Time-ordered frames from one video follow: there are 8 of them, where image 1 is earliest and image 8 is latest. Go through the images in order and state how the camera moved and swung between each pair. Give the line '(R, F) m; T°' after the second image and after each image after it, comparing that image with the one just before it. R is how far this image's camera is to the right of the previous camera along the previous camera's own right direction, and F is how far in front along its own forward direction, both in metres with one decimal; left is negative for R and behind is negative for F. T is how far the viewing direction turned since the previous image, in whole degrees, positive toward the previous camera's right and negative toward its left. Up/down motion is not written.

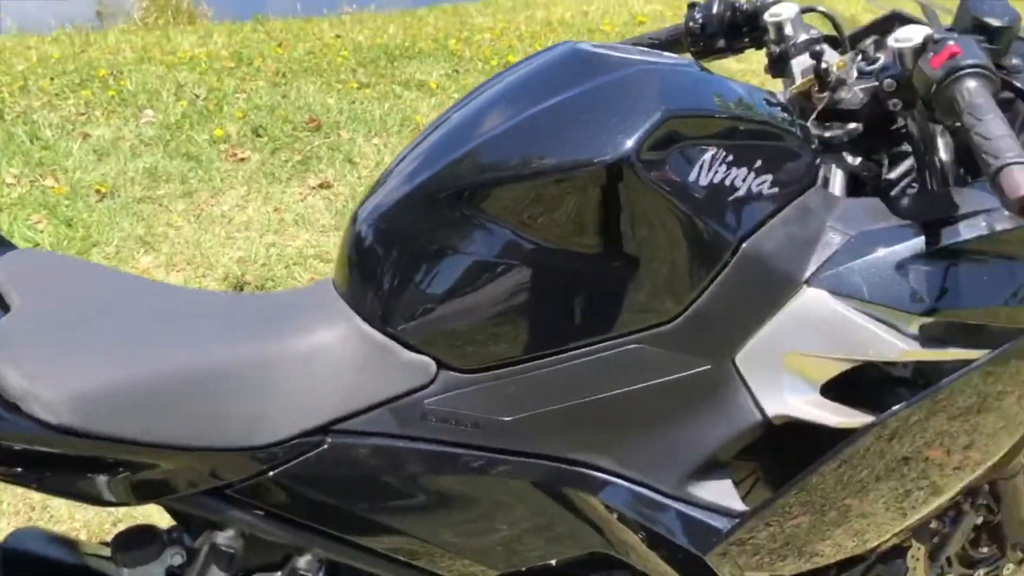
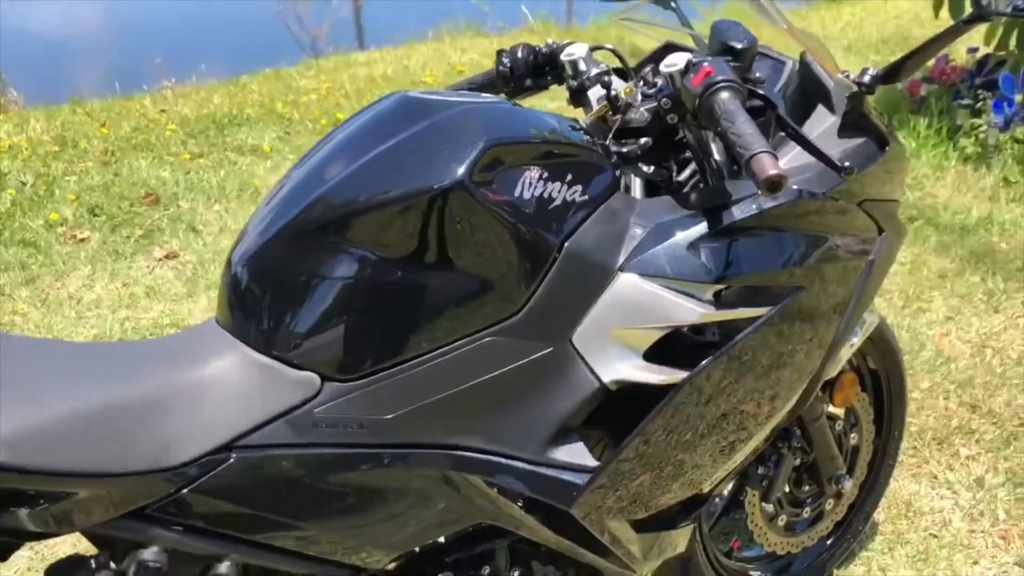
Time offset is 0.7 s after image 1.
(0.0, -0.2) m; +9°
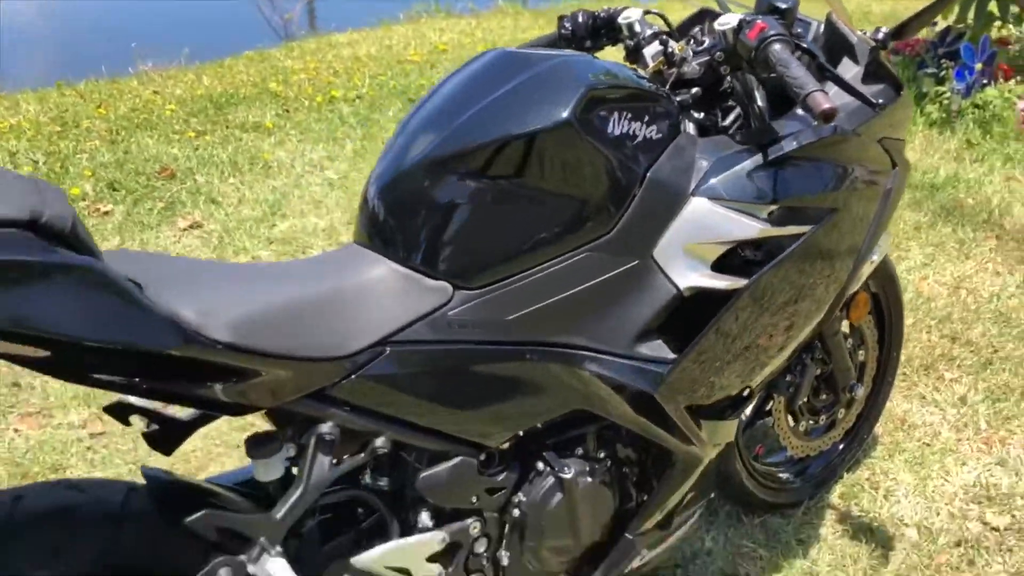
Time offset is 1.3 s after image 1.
(-0.2, -0.3) m; +3°
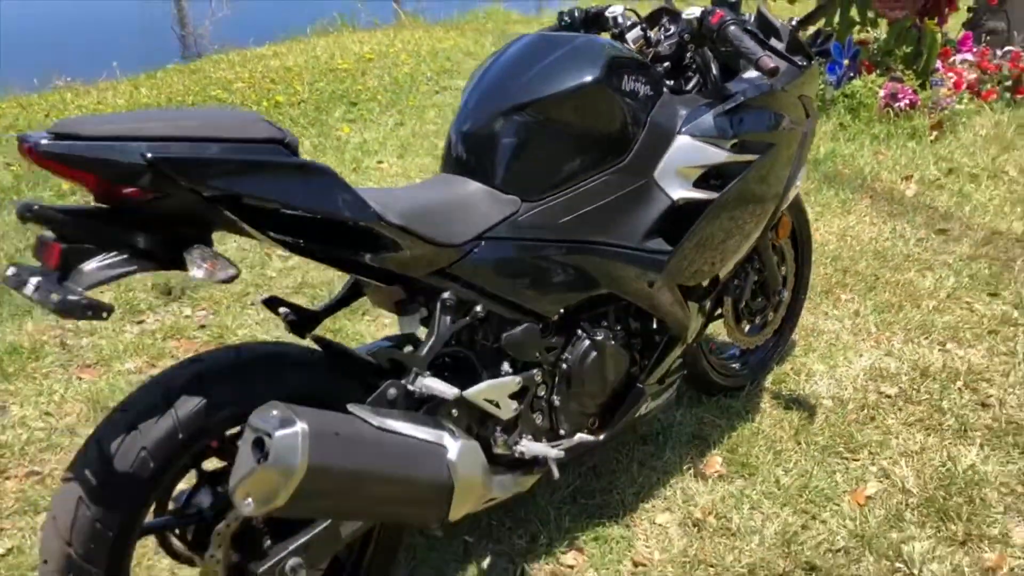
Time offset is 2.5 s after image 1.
(-0.4, -0.6) m; +7°
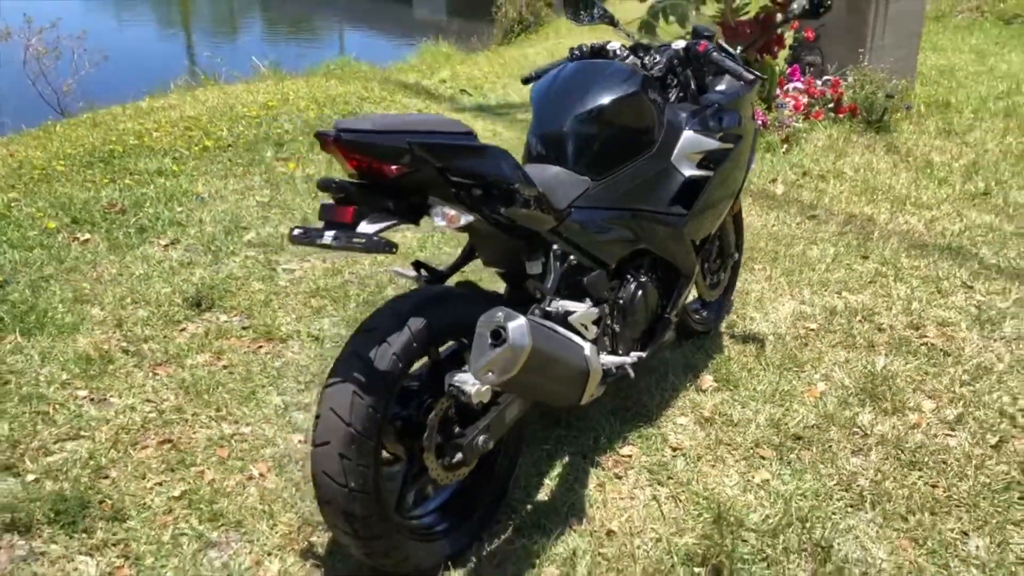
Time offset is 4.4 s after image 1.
(-0.8, -0.7) m; +11°
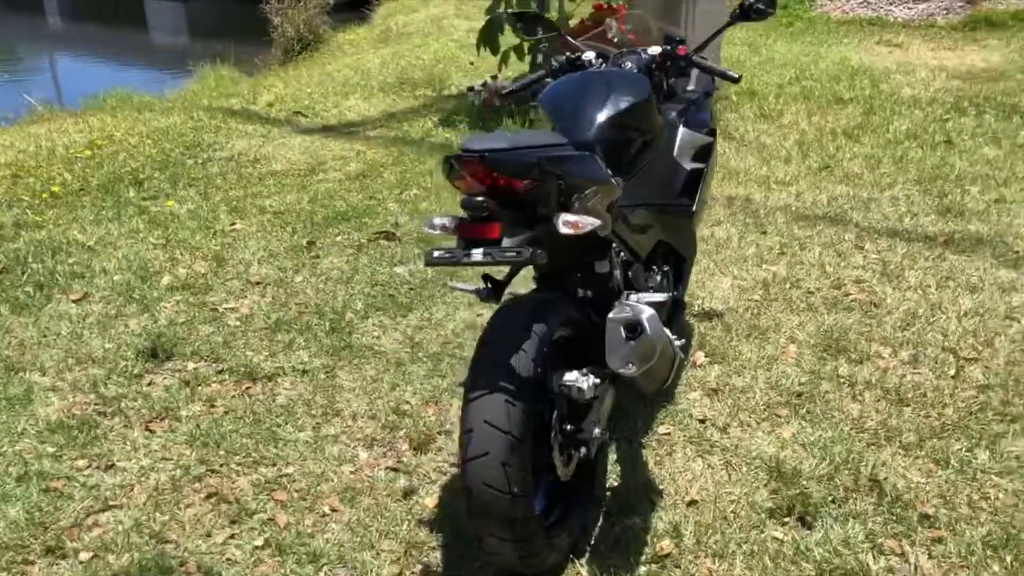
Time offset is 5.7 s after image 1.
(-1.0, 0.0) m; +14°
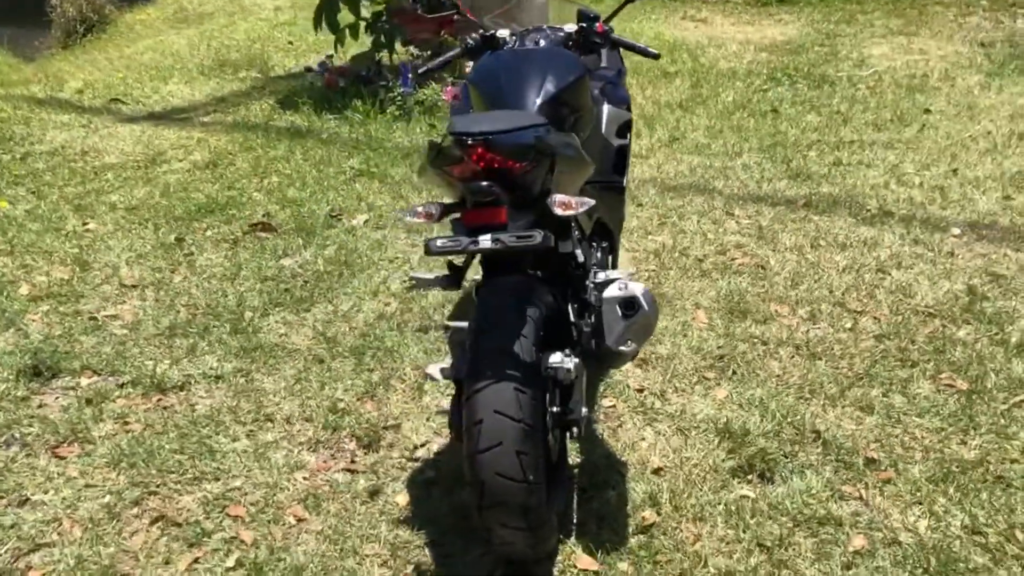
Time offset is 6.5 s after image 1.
(-0.5, +0.1) m; +12°
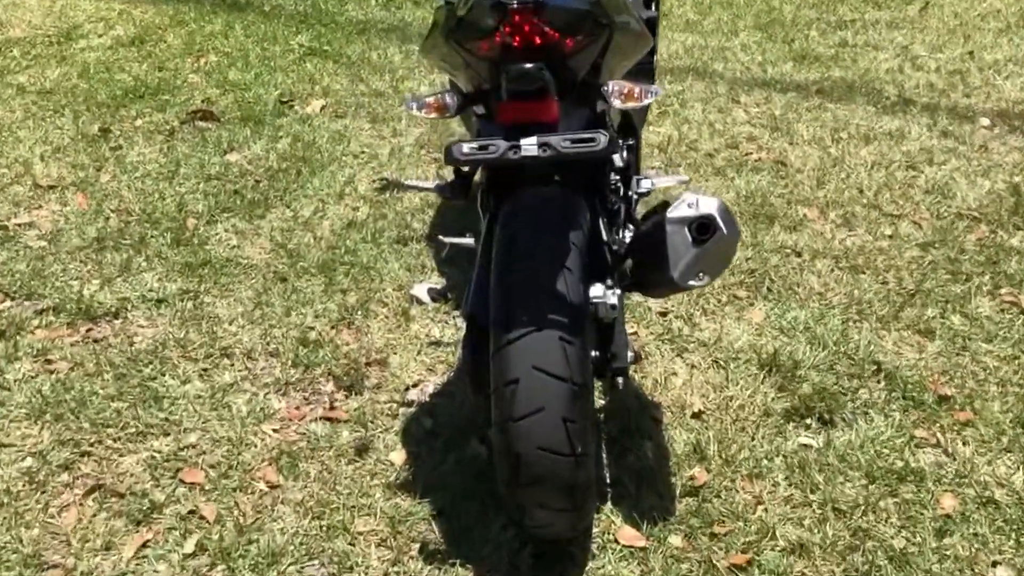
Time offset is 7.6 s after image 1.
(-0.2, +0.6) m; +4°
